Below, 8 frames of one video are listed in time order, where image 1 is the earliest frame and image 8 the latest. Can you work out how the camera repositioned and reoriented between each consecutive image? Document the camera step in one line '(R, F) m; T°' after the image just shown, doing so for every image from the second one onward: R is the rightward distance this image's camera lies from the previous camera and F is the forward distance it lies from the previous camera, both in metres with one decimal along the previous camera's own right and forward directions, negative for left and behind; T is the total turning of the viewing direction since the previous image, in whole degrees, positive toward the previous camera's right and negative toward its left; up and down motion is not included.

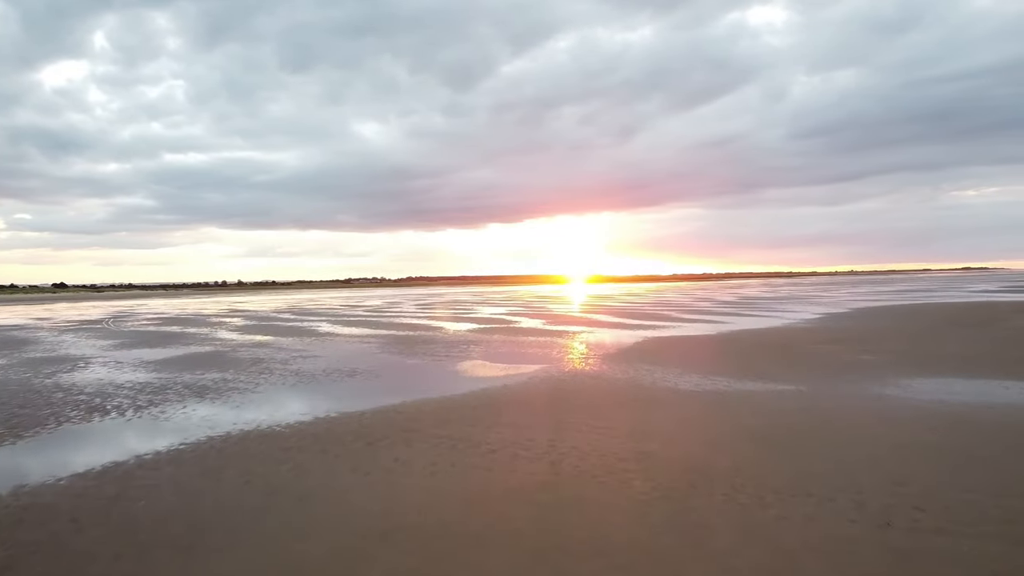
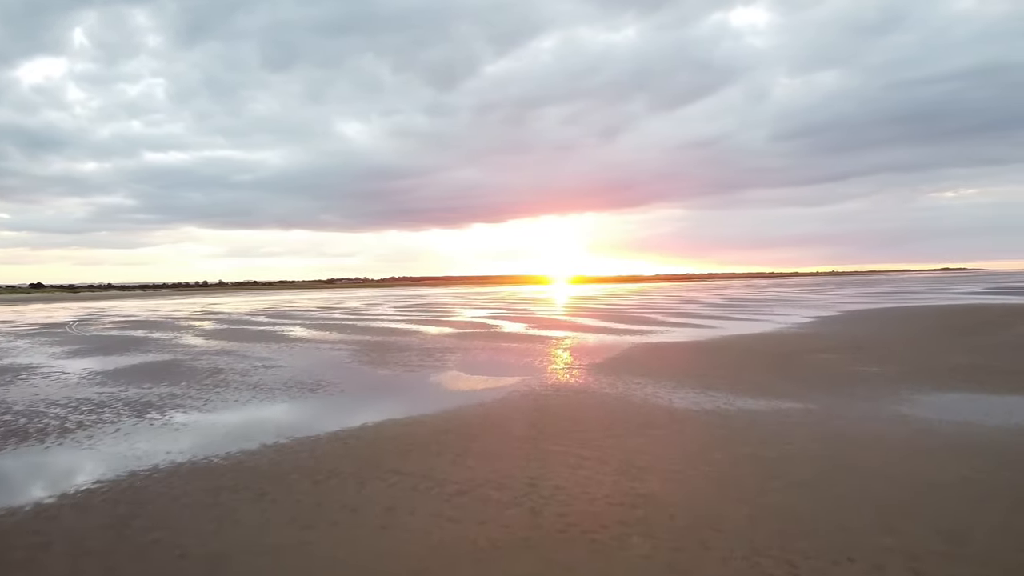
(+0.1, +1.3) m; +1°
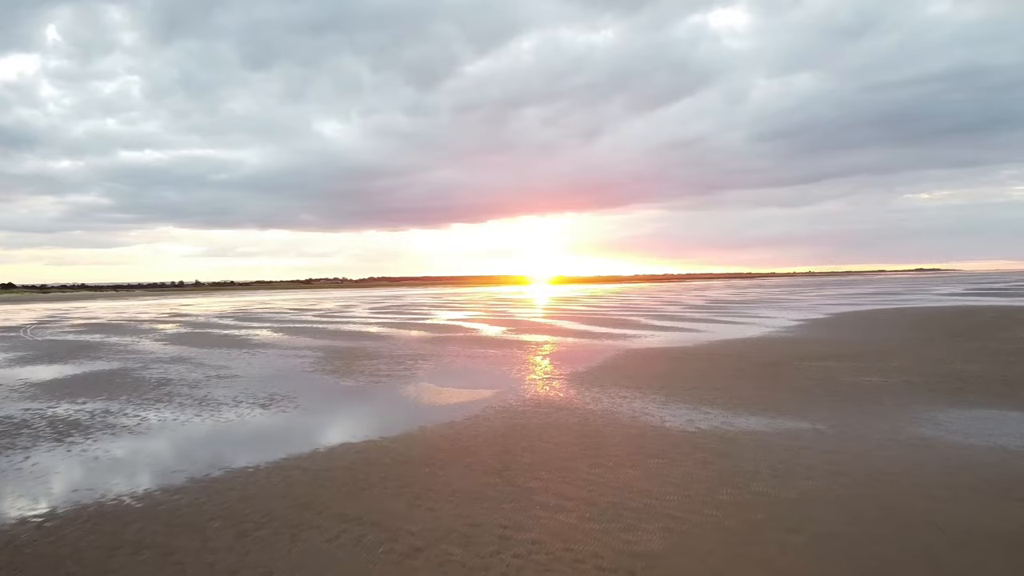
(+0.1, +1.3) m; +1°
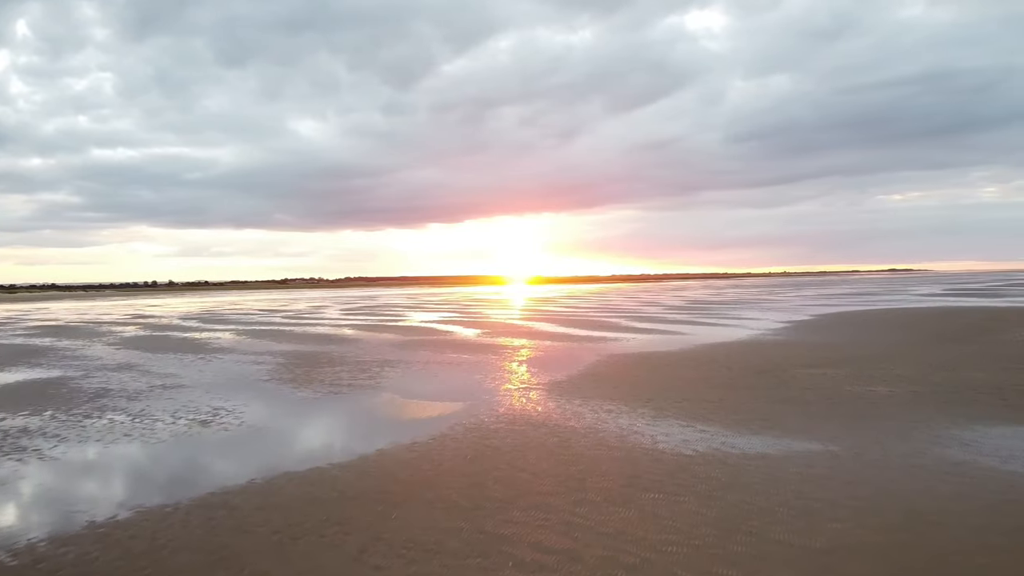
(+0.1, +1.3) m; +2°
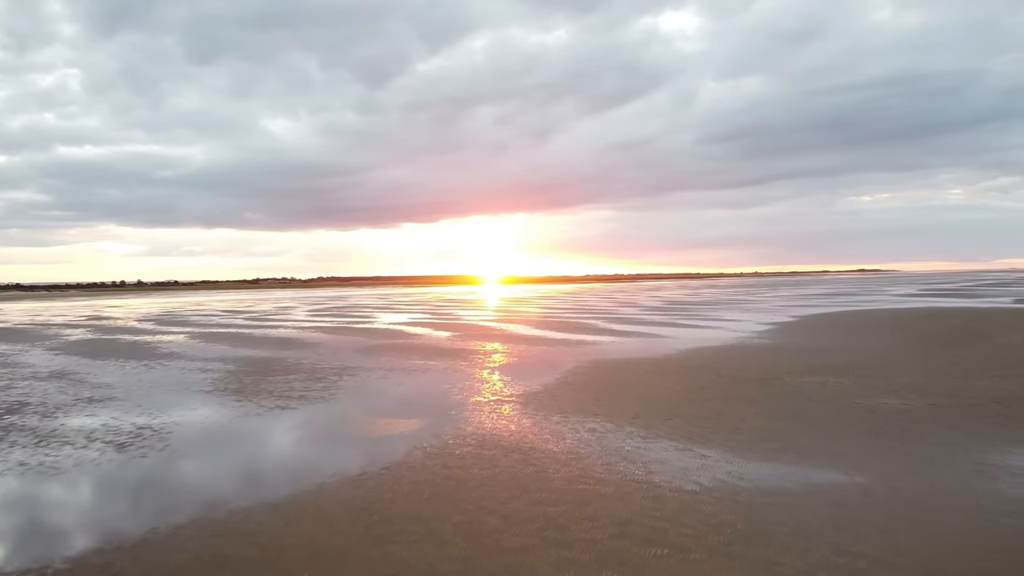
(+0.1, +1.5) m; +2°
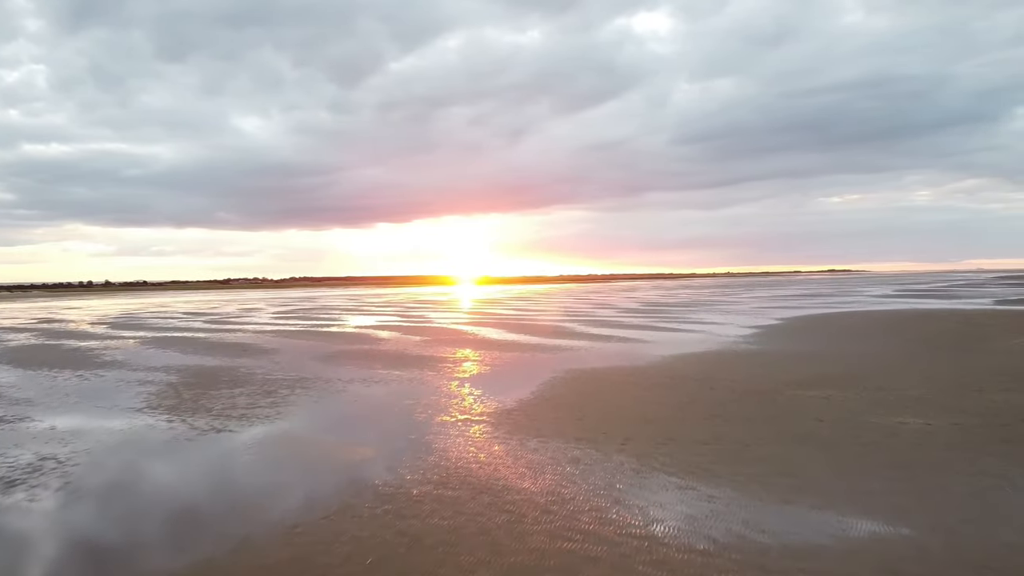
(+0.1, +1.5) m; +2°
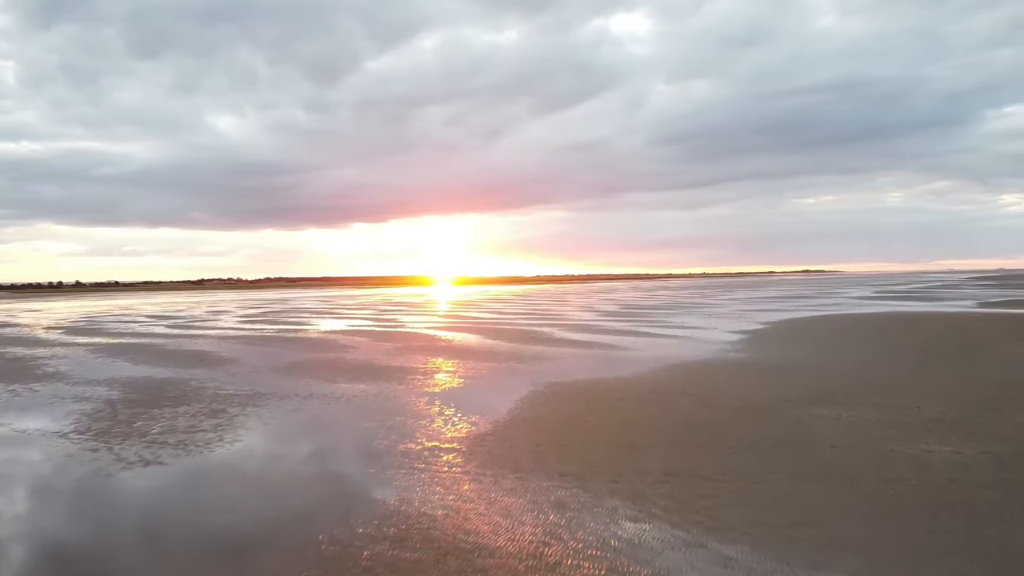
(0.0, +1.3) m; +2°
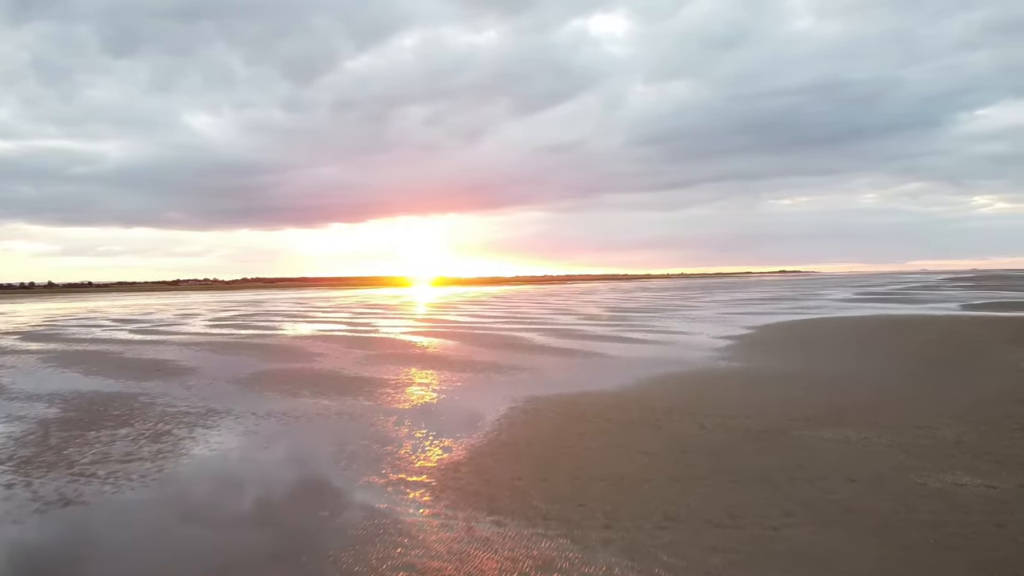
(0.0, +1.2) m; +1°
